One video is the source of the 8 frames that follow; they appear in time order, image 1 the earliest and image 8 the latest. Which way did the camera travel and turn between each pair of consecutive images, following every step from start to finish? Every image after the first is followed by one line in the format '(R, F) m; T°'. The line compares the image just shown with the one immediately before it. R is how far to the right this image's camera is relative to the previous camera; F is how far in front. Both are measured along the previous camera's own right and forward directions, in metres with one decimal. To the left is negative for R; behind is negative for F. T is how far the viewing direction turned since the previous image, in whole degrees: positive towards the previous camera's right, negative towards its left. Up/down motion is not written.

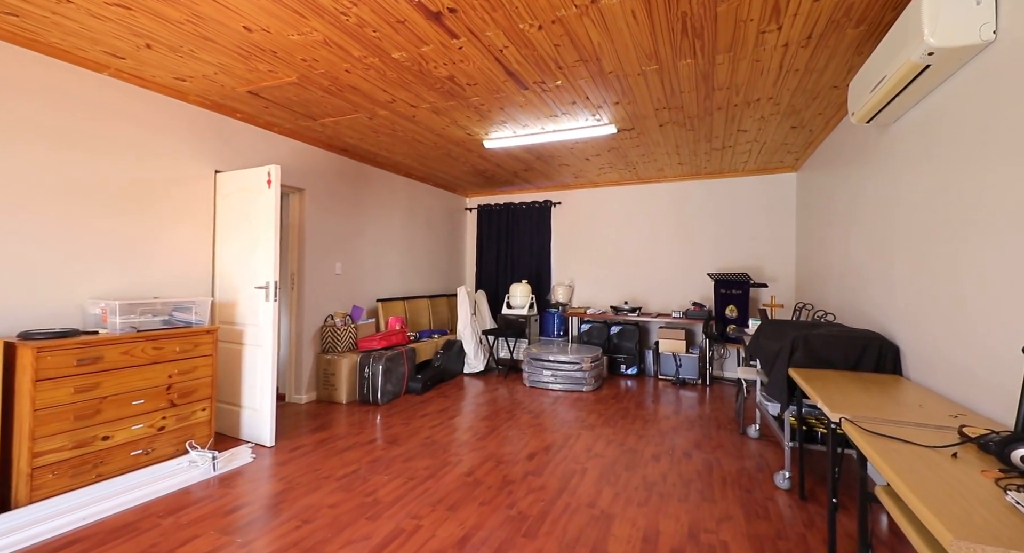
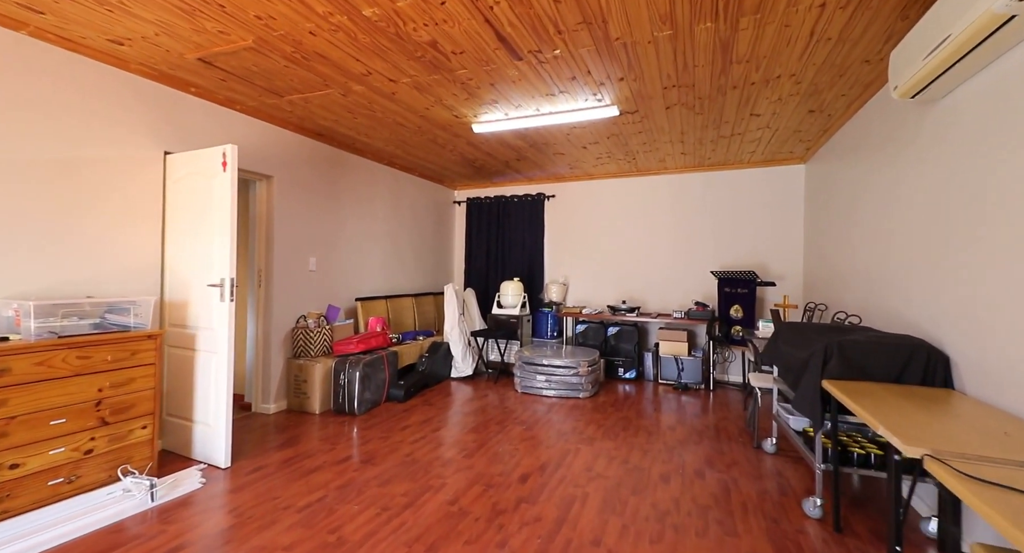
(0.0, +0.4) m; +1°
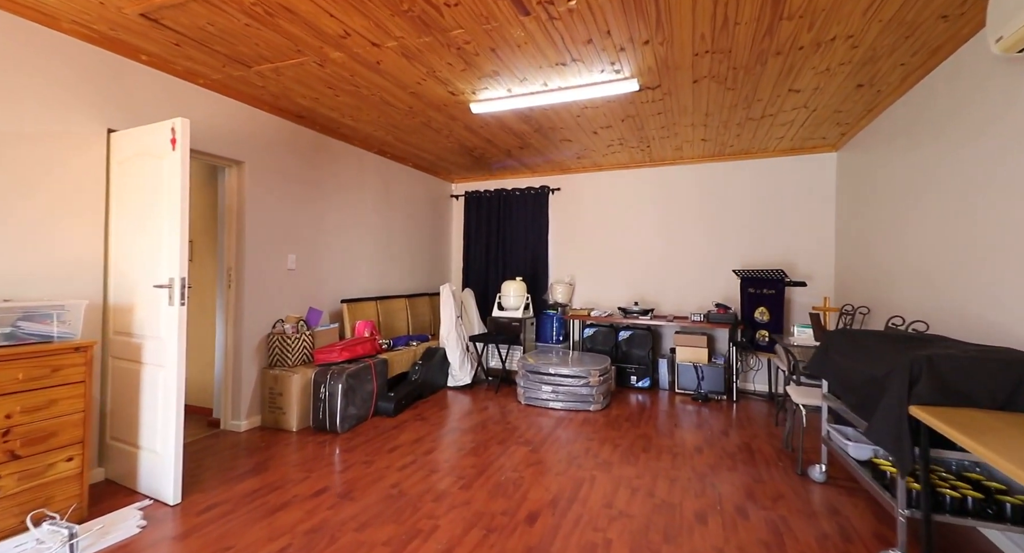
(0.0, +0.4) m; 0°
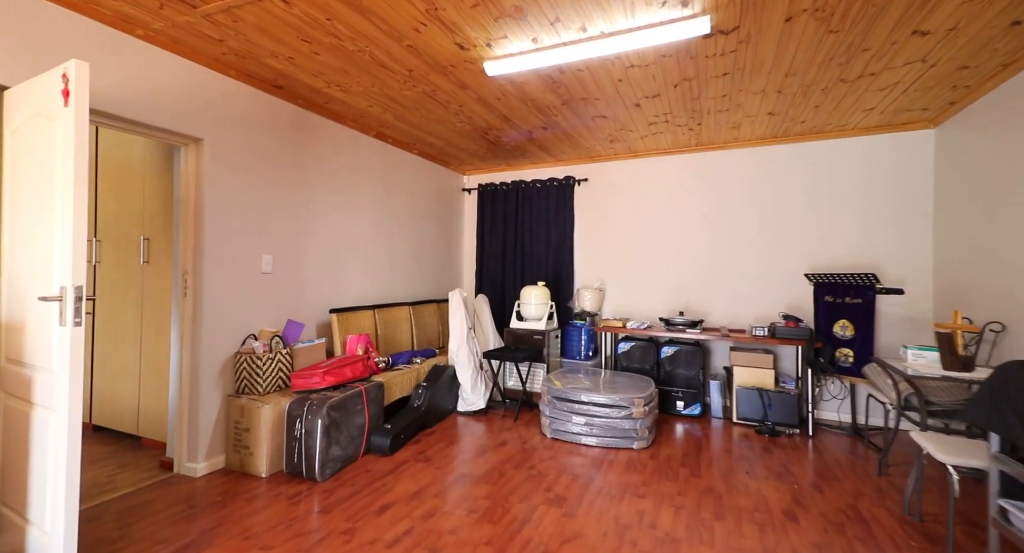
(-0.1, +0.7) m; -2°
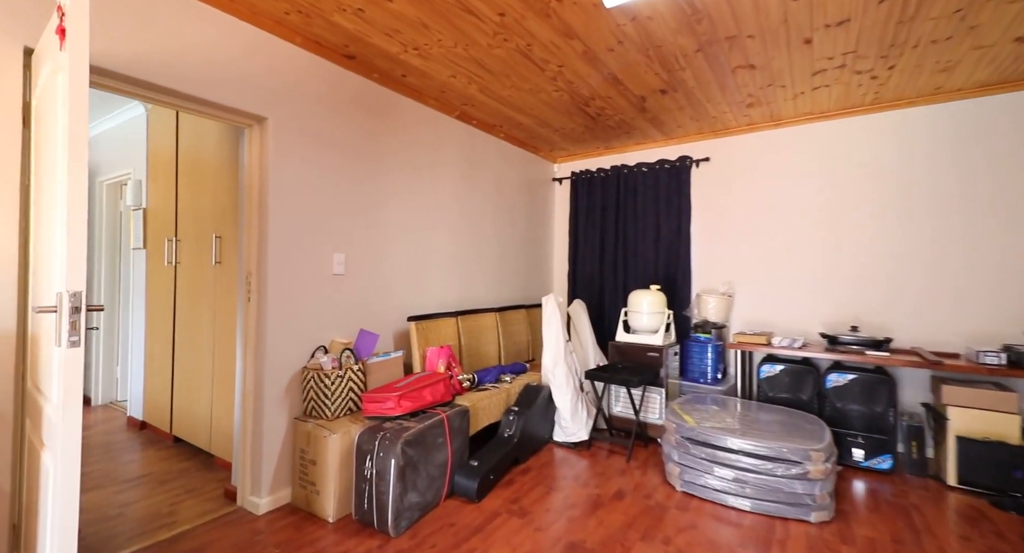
(-0.2, +0.6) m; -10°
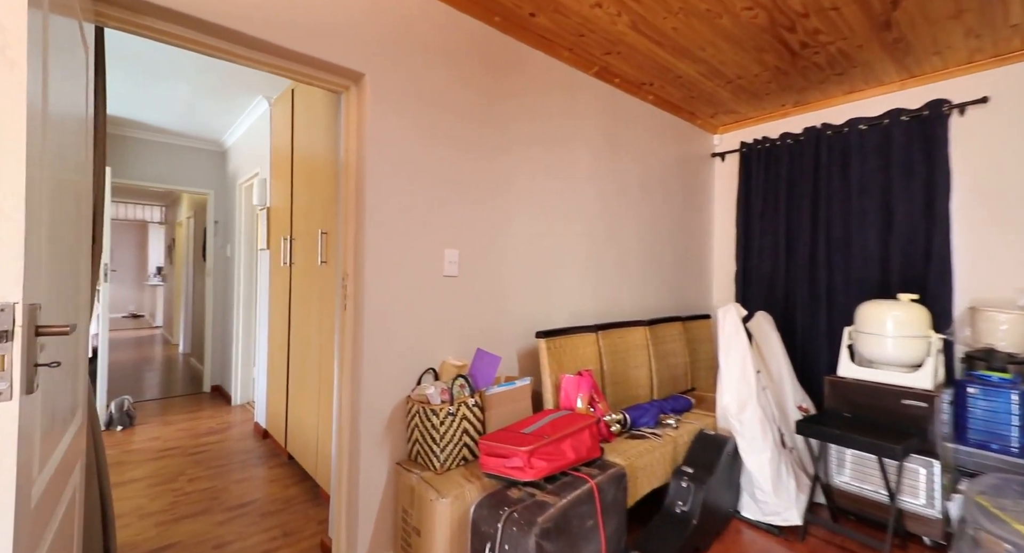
(-0.2, +0.7) m; -15°
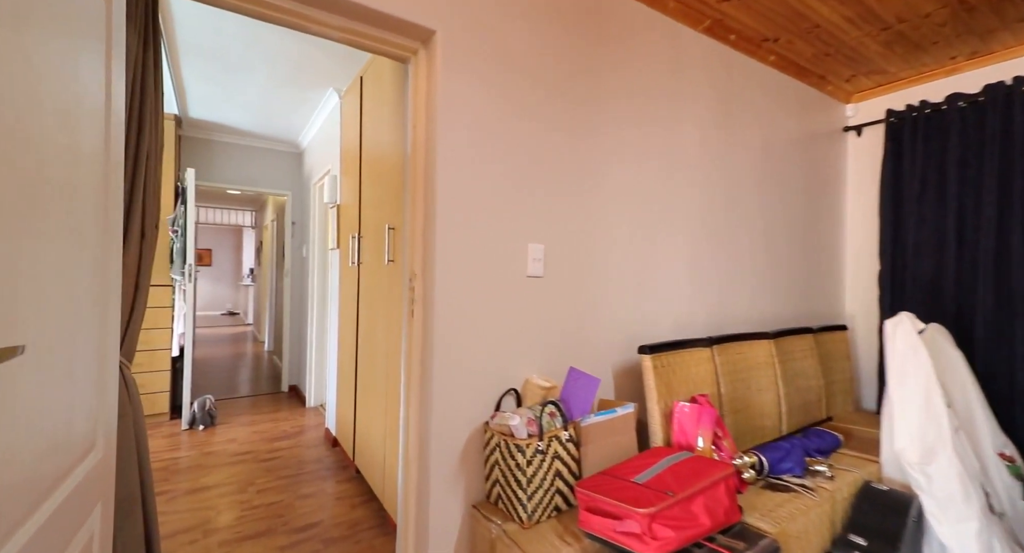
(-0.1, +0.4) m; -8°
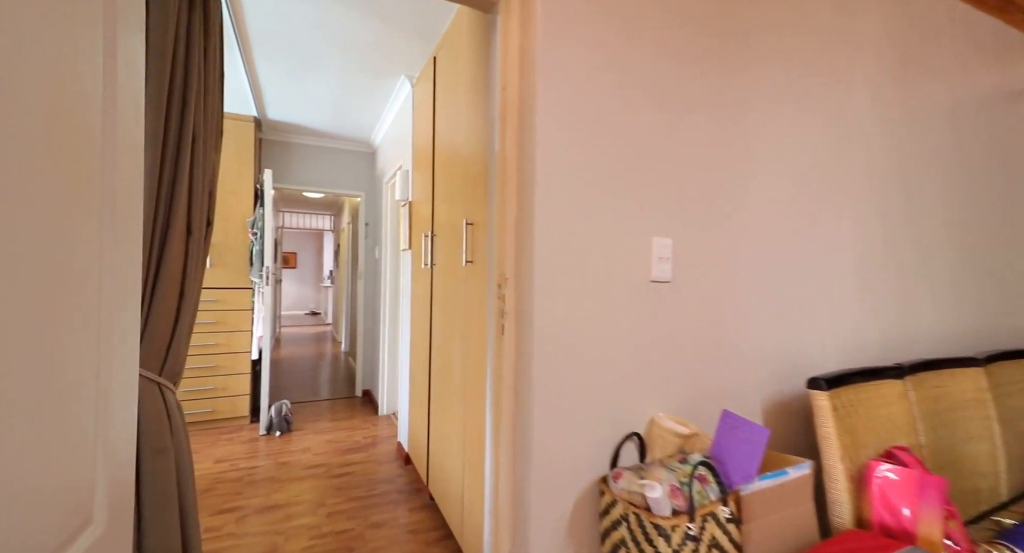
(-0.1, +0.4) m; -8°
